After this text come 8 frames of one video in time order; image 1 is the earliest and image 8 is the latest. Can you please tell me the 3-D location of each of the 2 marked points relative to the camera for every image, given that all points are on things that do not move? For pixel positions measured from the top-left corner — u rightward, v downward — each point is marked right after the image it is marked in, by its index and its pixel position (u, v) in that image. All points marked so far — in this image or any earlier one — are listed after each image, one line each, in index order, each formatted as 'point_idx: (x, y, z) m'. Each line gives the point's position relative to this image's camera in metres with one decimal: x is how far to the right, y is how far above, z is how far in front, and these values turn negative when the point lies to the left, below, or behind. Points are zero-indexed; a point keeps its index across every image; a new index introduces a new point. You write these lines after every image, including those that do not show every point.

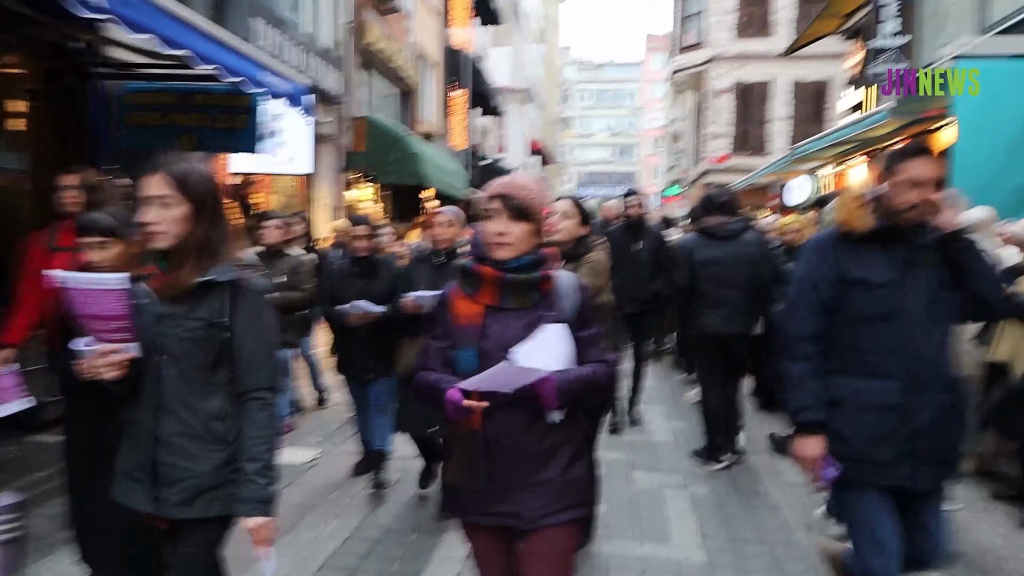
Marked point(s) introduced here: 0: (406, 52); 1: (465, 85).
0: (-2.1, +4.9, +14.7) m
1: (-1.2, +5.5, +19.1) m
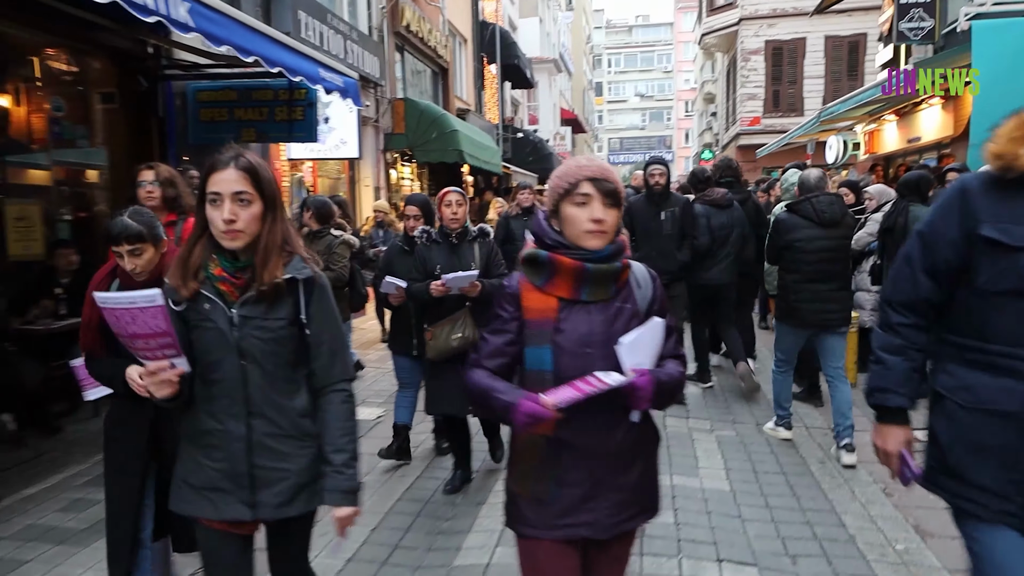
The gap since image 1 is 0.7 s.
0: (-1.5, +5.4, +15.1) m
1: (-0.4, +6.2, +19.4) m
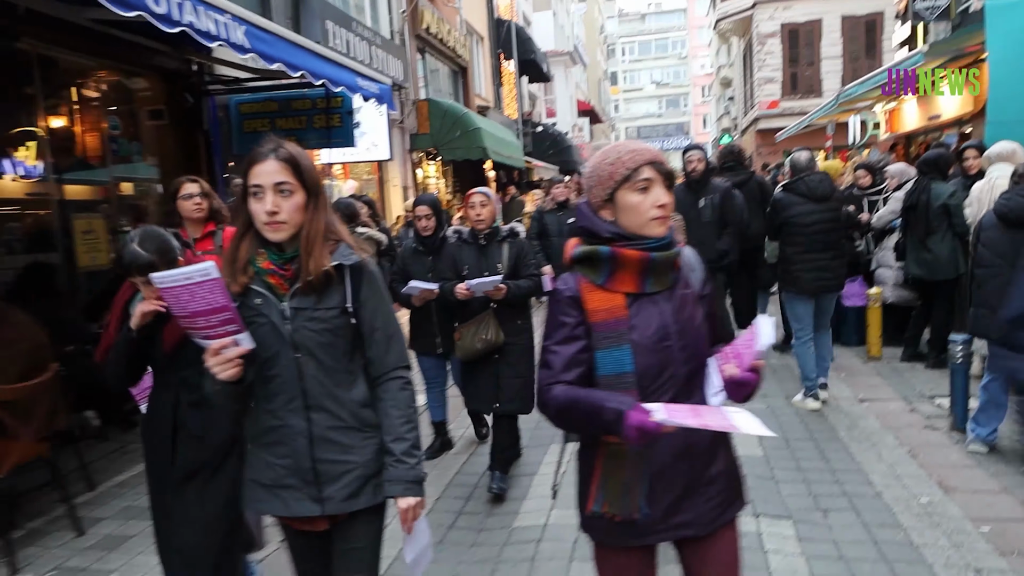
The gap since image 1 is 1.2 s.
0: (-1.2, +5.5, +15.4) m
1: (0.0, +6.4, +19.7) m
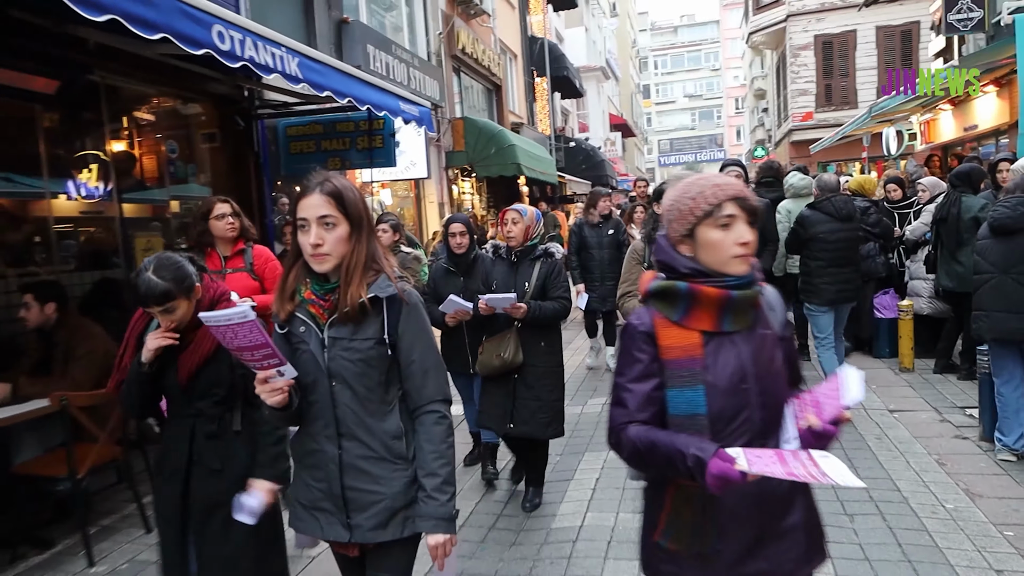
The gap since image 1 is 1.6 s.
0: (-0.4, +5.2, +15.7) m
1: (+1.0, +6.1, +20.0) m
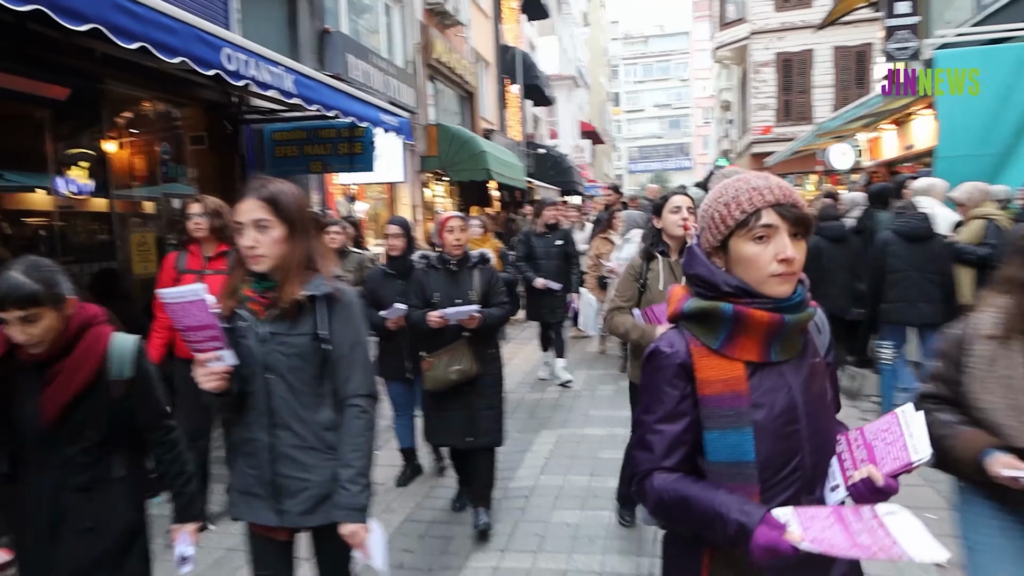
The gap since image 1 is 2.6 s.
0: (-1.0, +5.2, +16.3) m
1: (+0.2, +6.0, +20.6) m
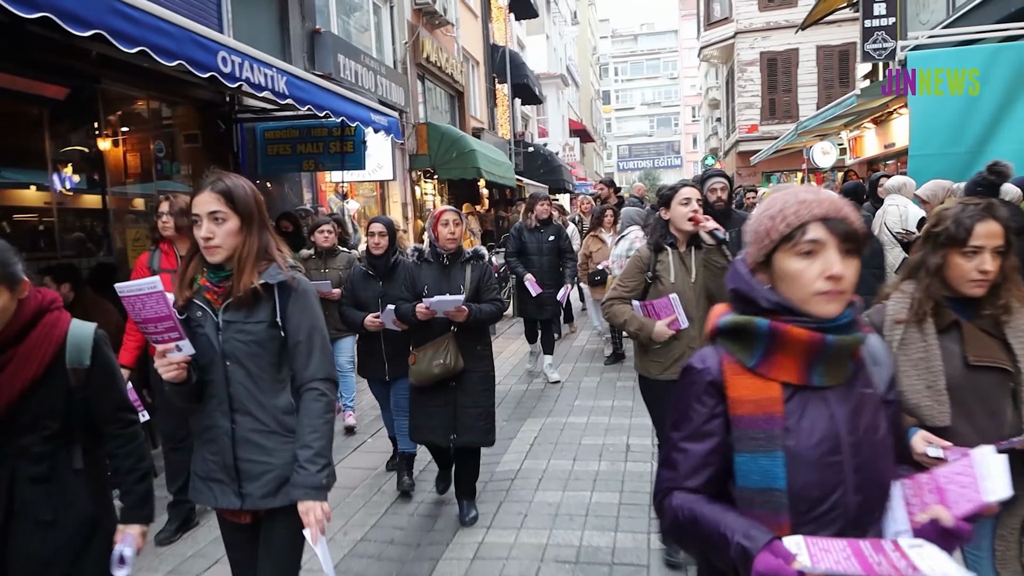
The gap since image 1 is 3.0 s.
0: (-1.3, +5.3, +16.5) m
1: (-0.1, +6.1, +20.8) m
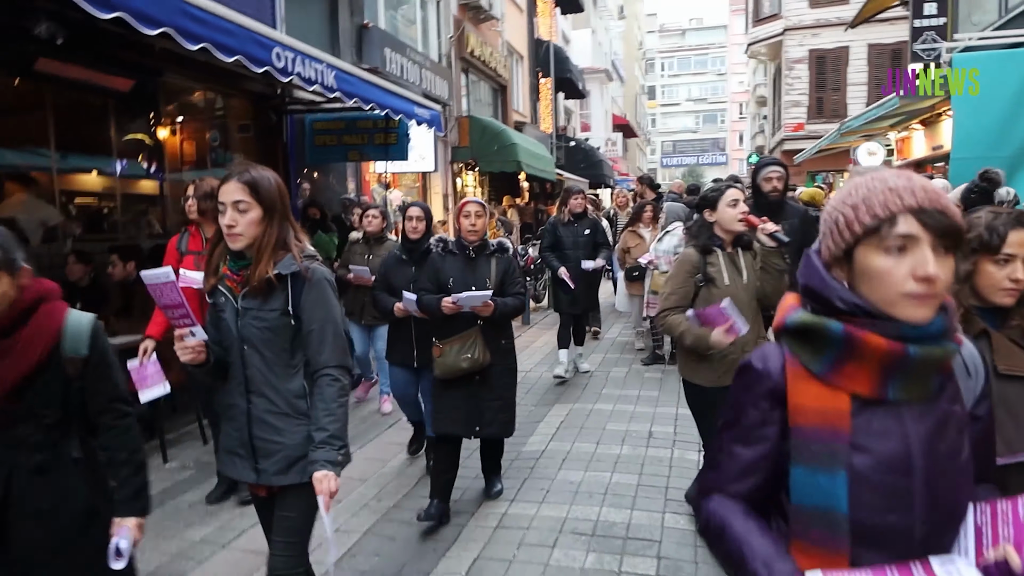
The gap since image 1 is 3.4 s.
0: (-0.3, +5.5, +16.7) m
1: (+1.1, +6.3, +20.9) m
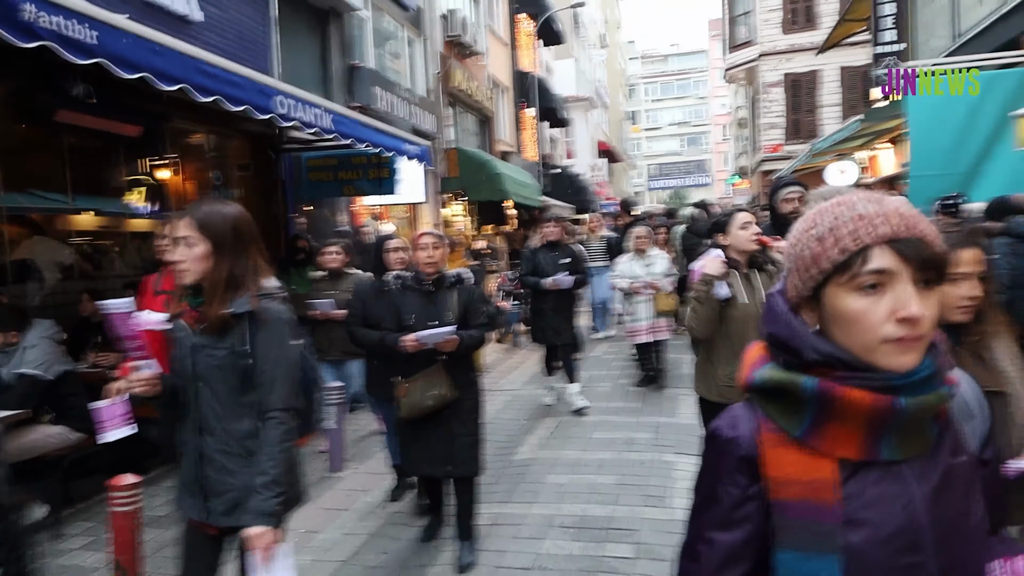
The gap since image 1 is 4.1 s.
0: (-0.7, +4.9, +17.3) m
1: (+0.7, +5.6, +21.5) m
